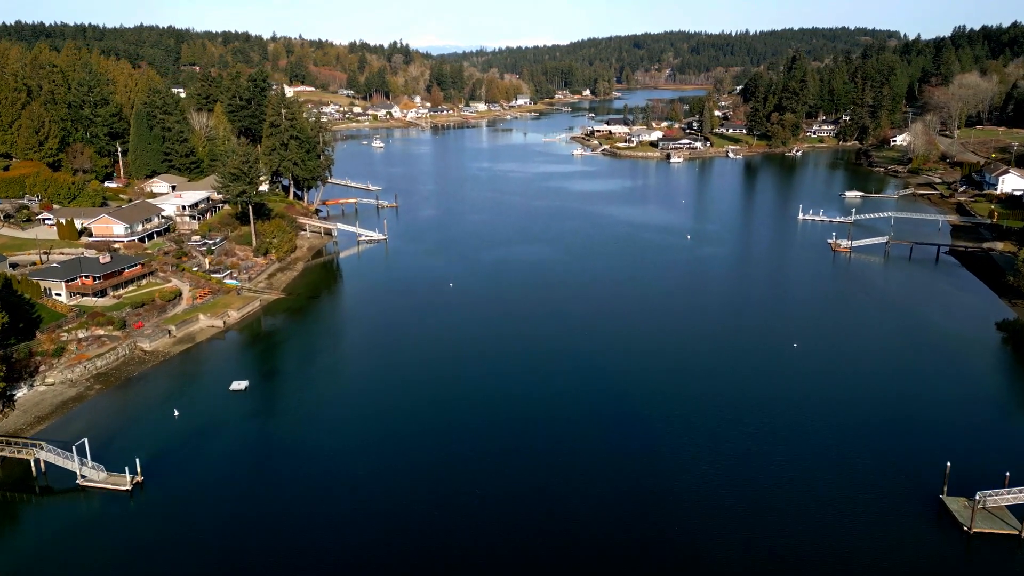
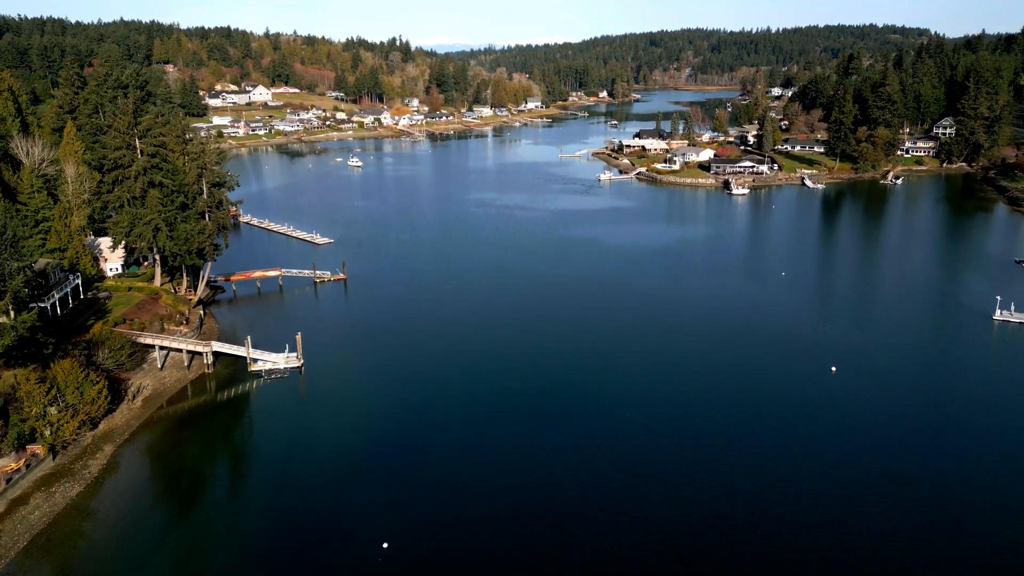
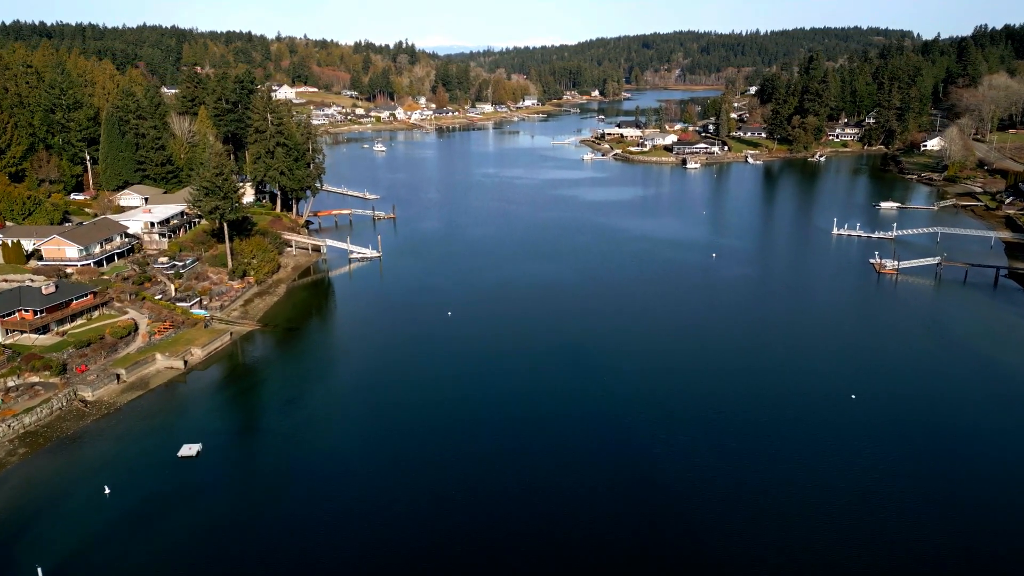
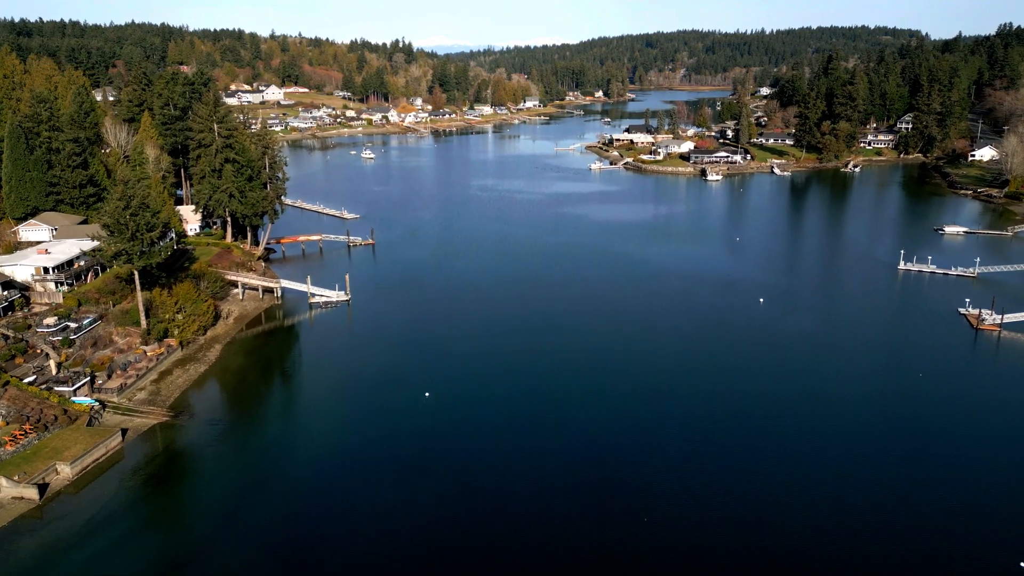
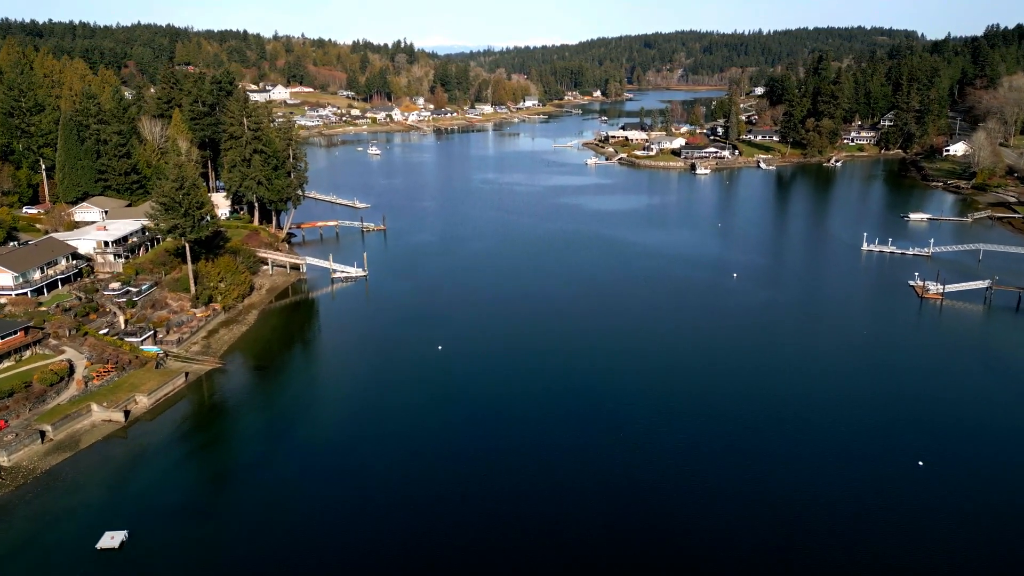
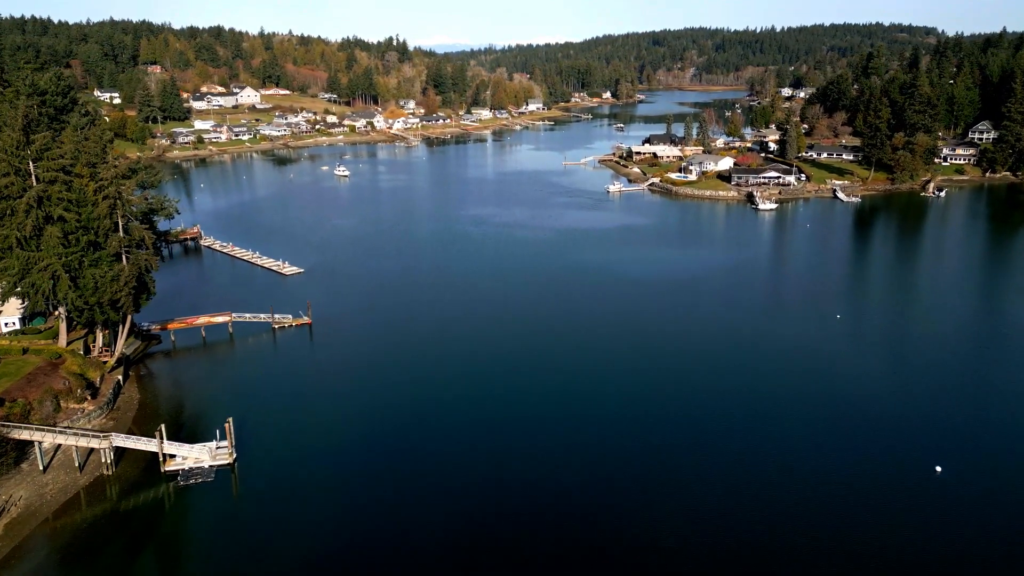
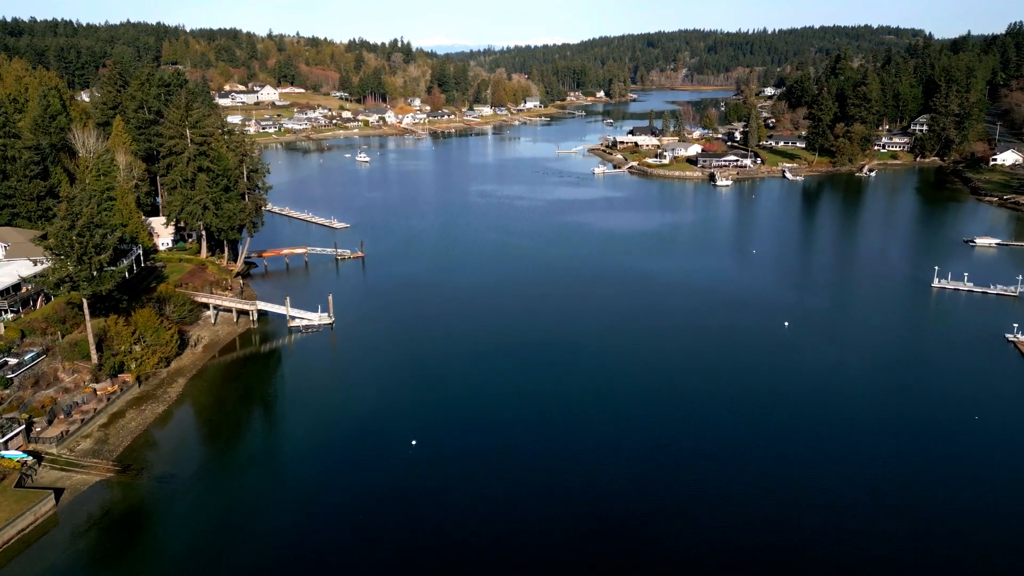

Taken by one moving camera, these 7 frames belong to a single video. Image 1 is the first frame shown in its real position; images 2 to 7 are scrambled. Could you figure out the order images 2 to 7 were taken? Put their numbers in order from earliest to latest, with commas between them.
3, 5, 4, 7, 2, 6
